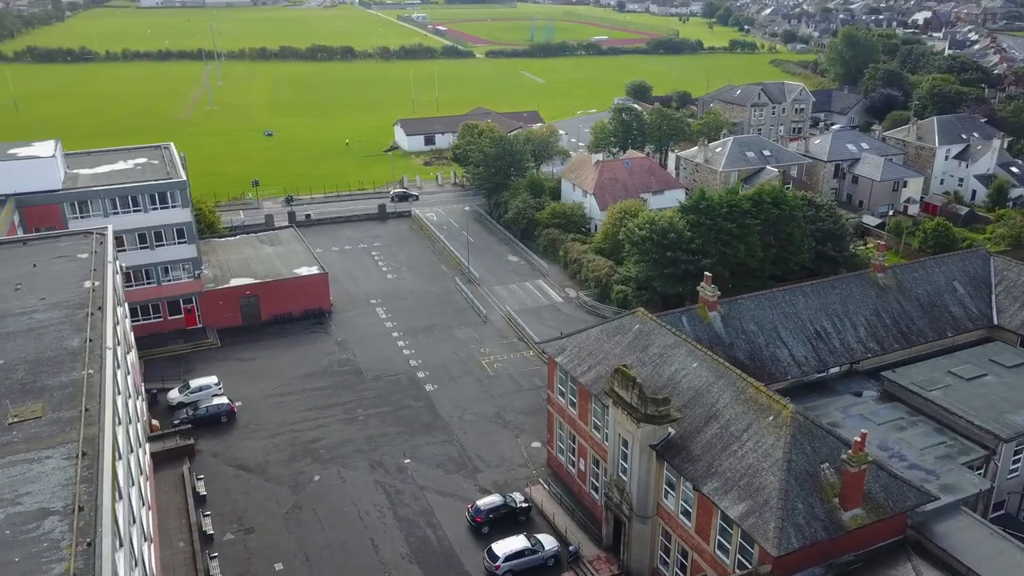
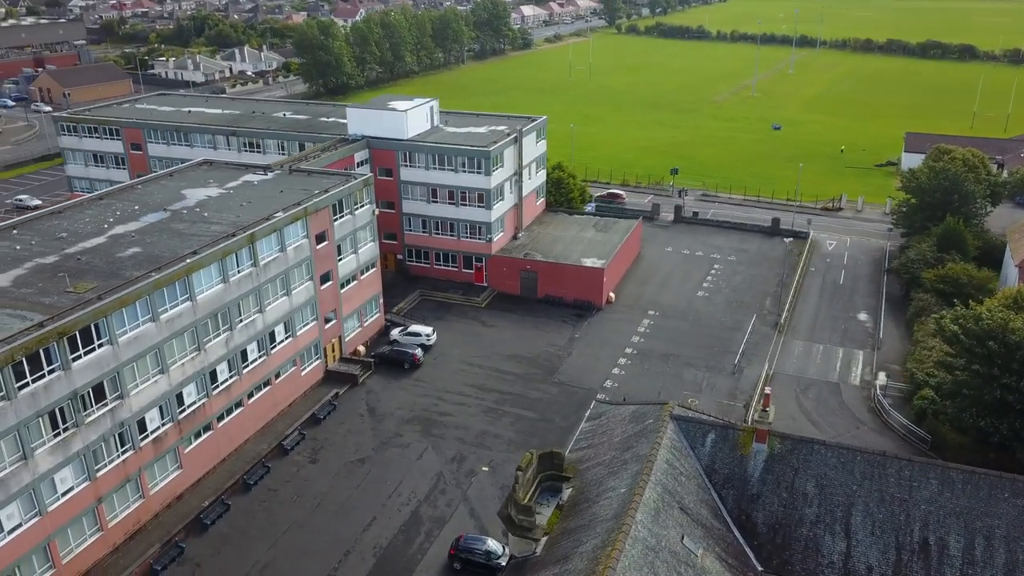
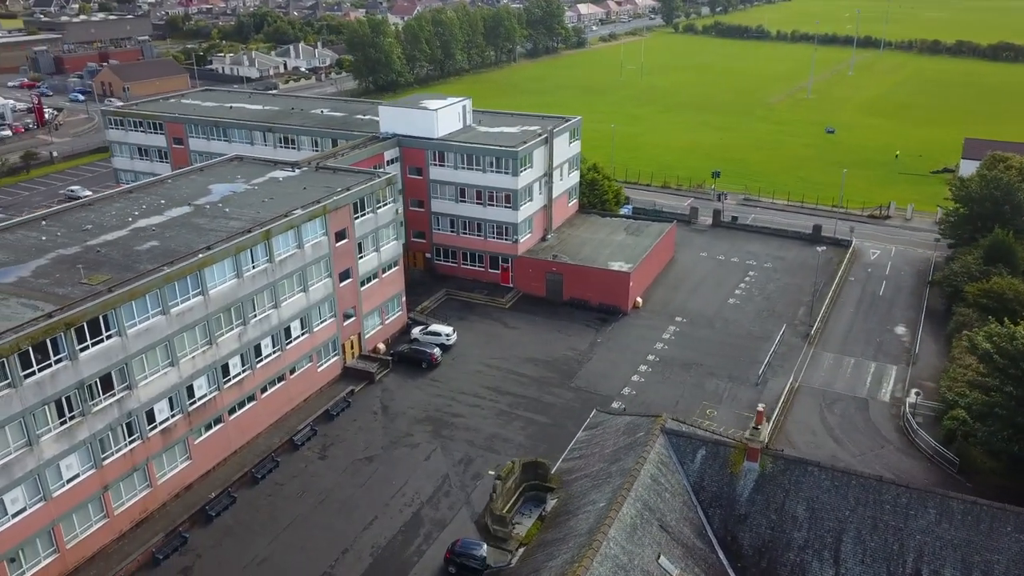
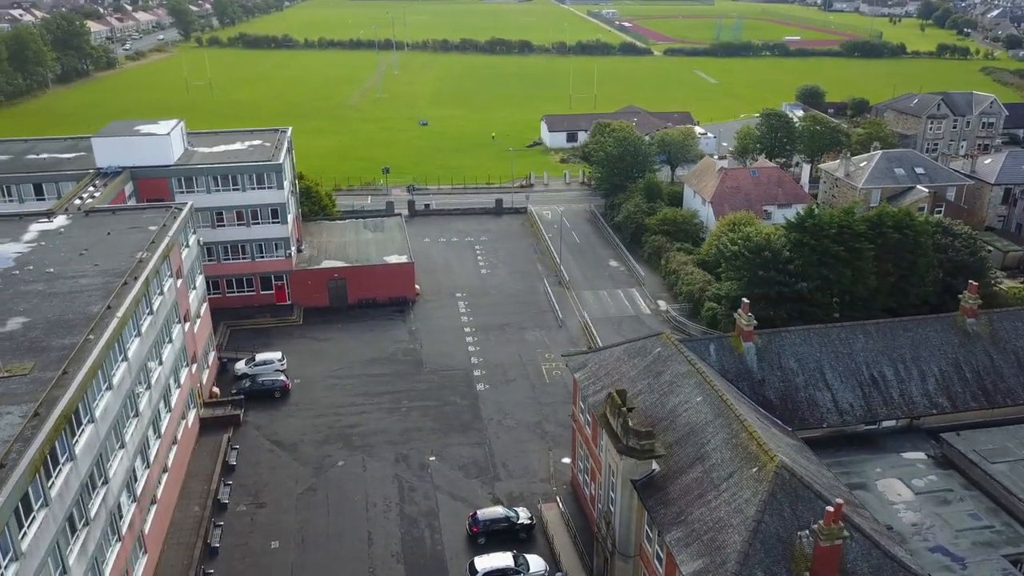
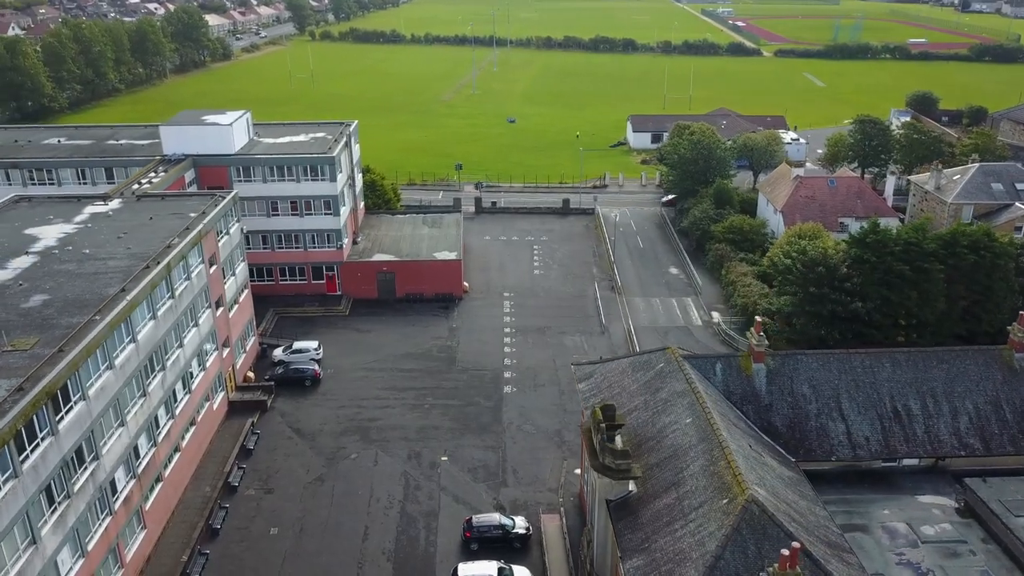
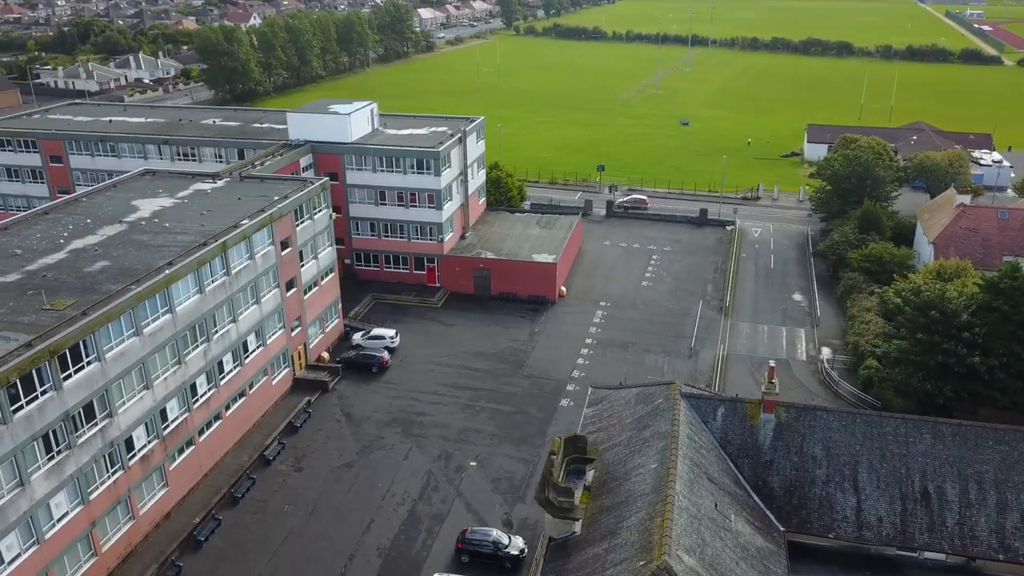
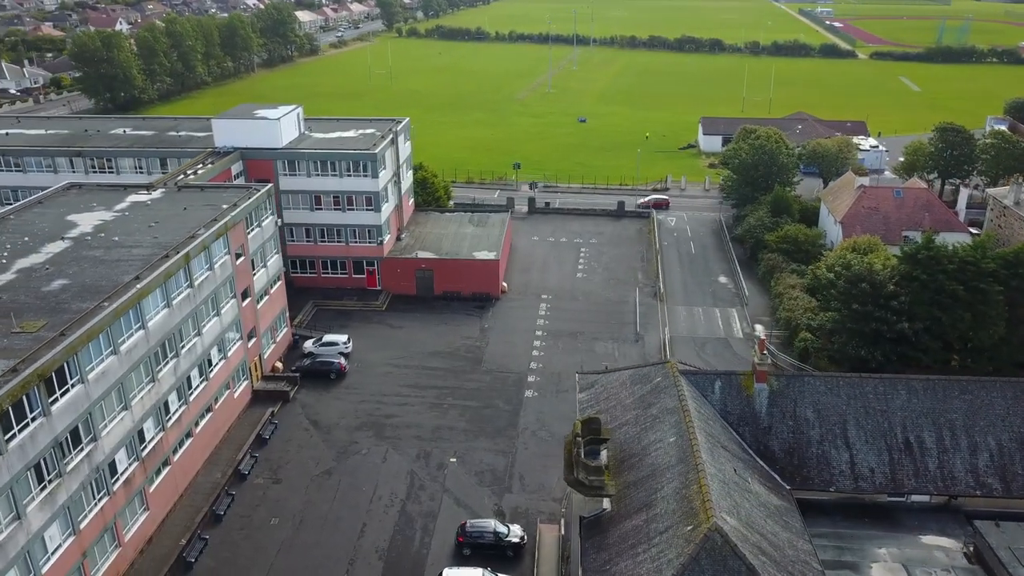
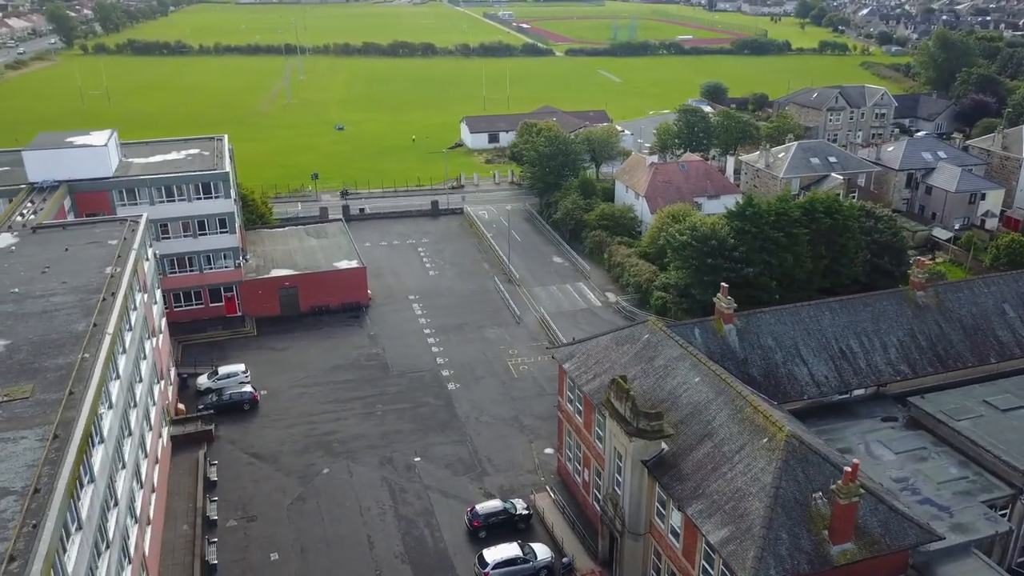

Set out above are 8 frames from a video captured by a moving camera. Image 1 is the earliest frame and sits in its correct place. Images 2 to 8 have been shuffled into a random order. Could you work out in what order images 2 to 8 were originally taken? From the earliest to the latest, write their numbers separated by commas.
8, 4, 5, 7, 6, 2, 3
